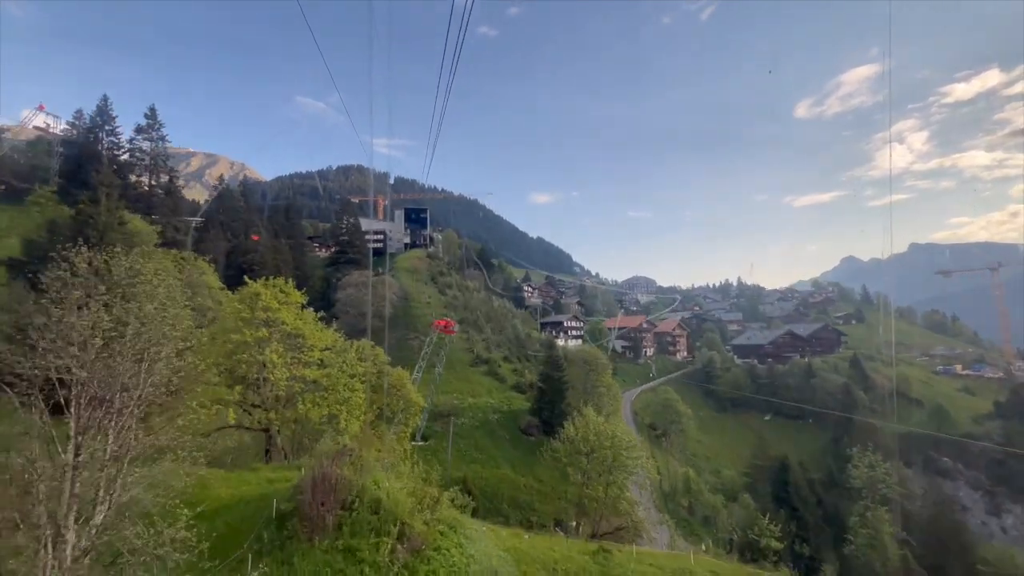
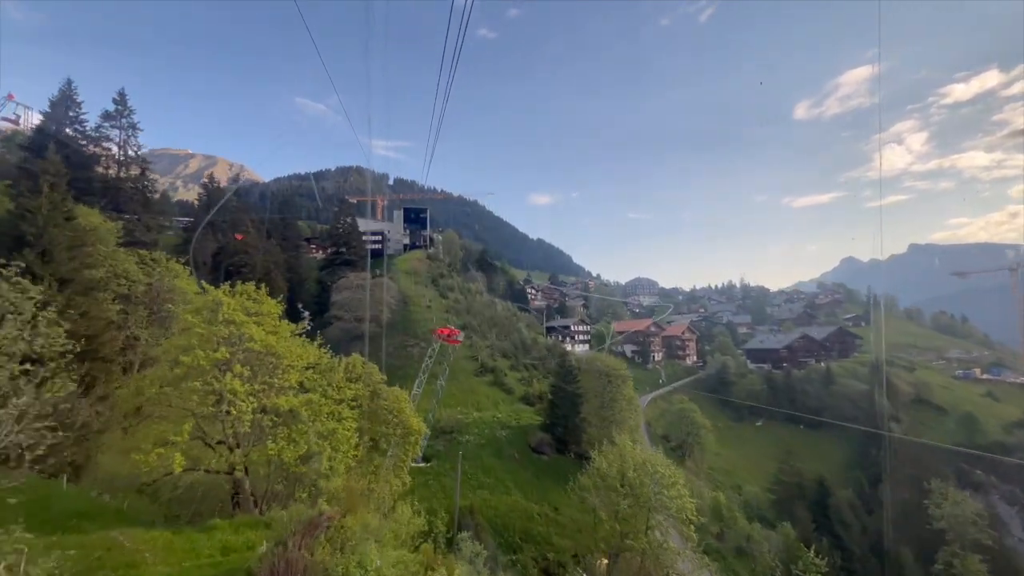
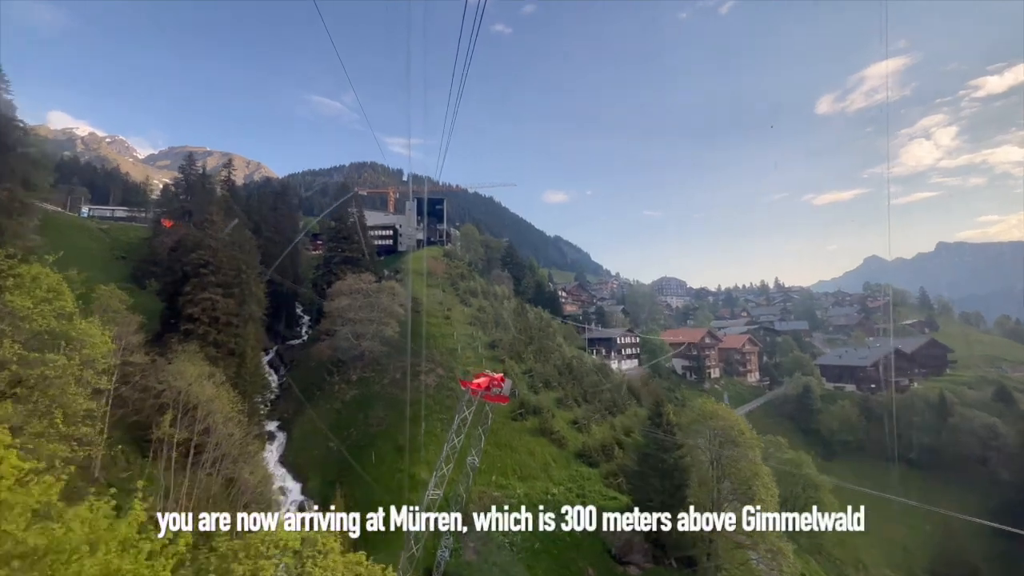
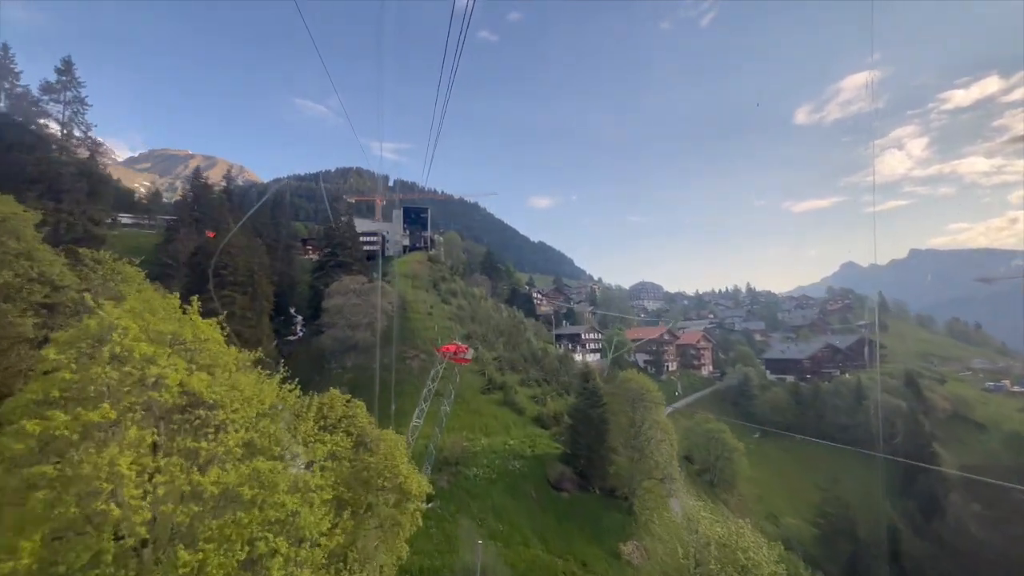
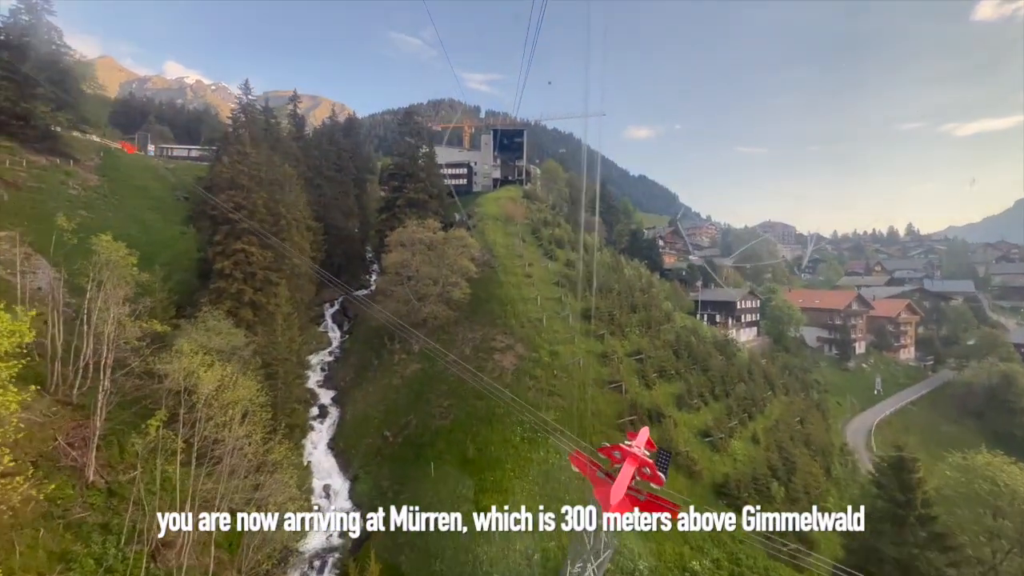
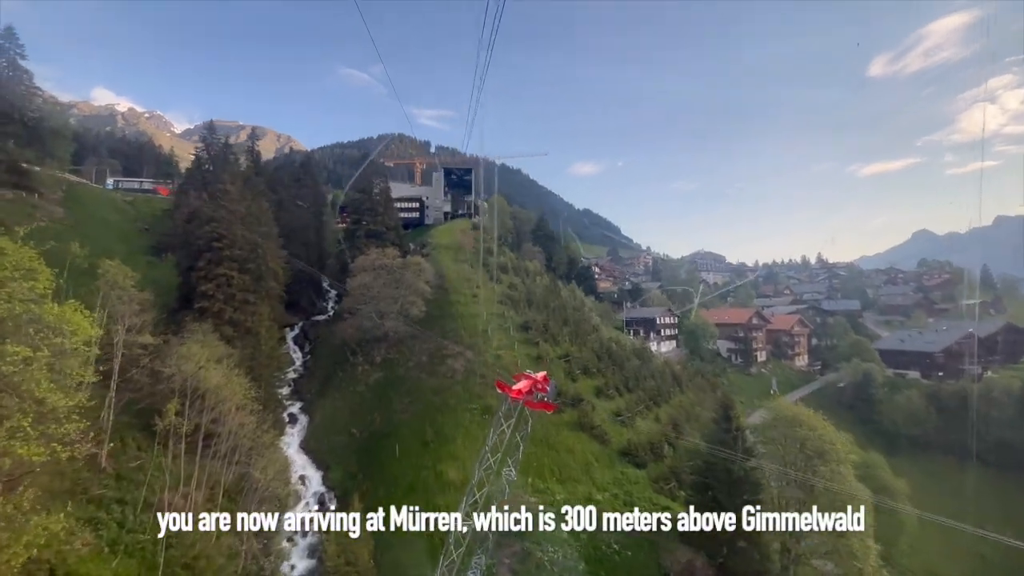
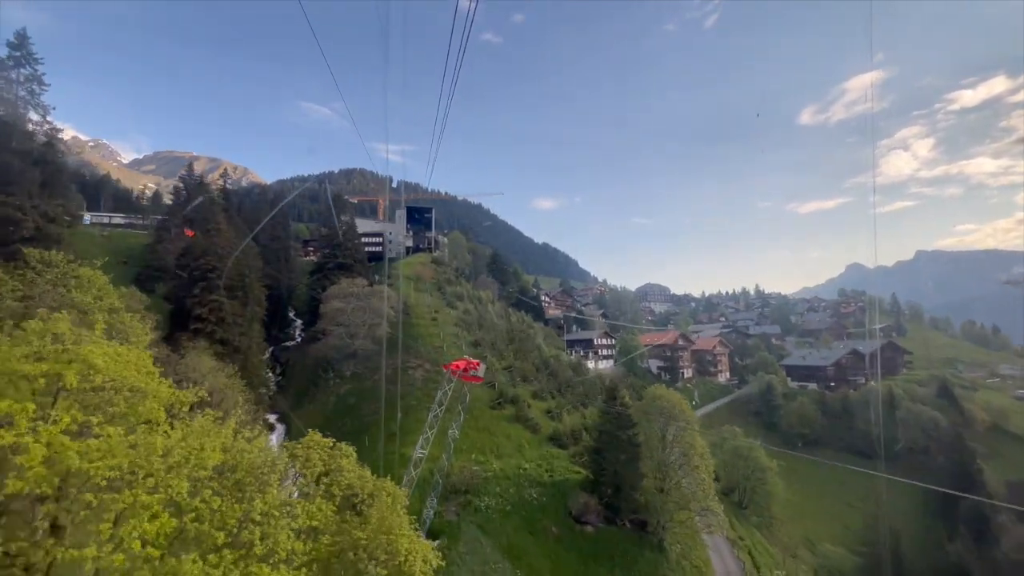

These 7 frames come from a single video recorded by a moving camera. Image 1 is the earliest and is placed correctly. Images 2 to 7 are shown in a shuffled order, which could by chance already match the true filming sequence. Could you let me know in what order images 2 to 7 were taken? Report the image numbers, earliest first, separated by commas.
2, 4, 7, 3, 6, 5
